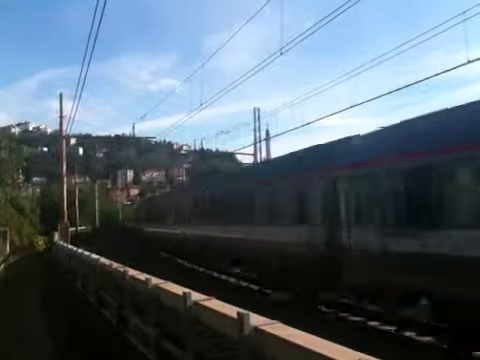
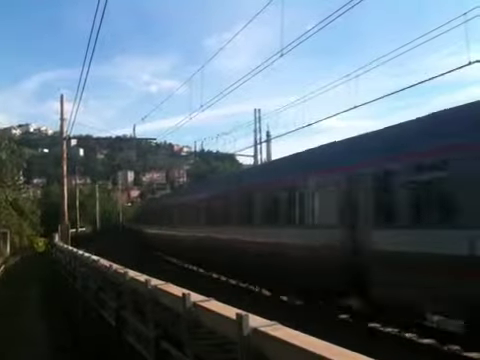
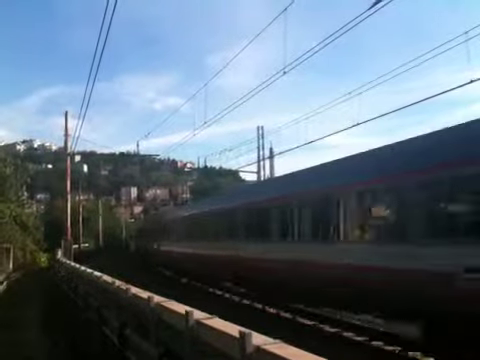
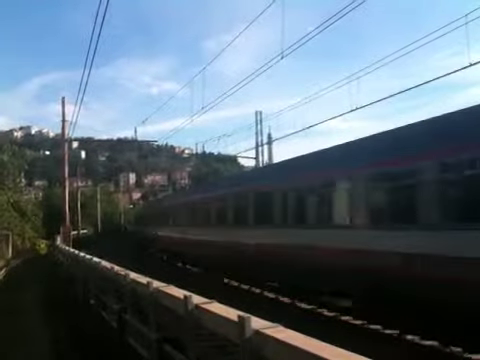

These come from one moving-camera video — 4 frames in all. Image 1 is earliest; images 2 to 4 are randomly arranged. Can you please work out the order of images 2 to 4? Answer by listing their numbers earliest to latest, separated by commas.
2, 4, 3
